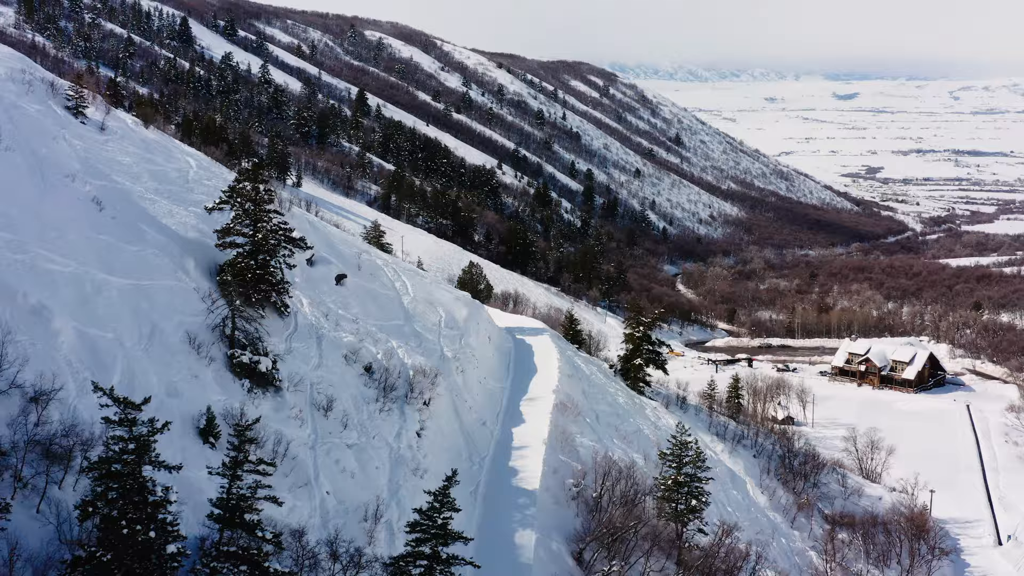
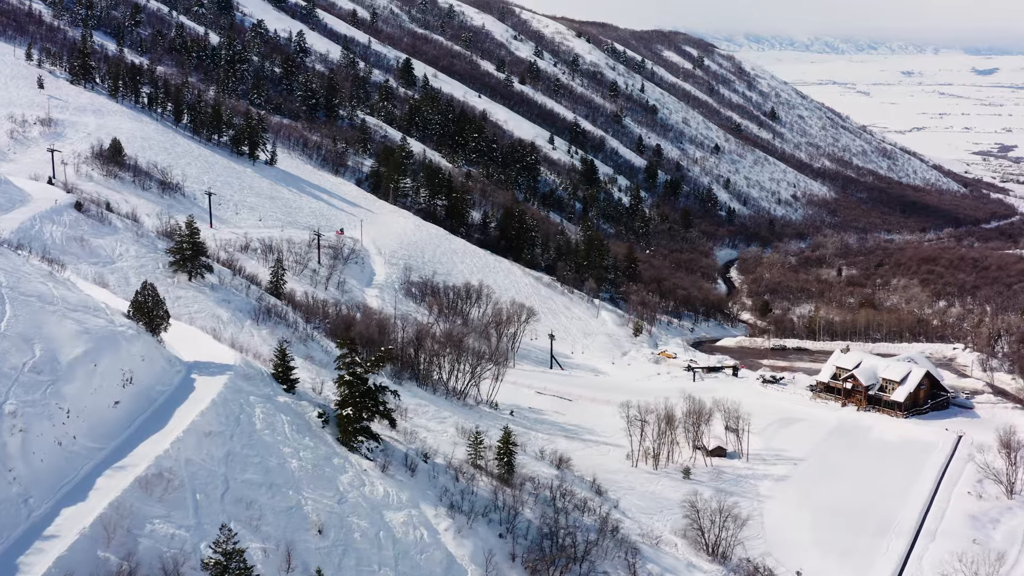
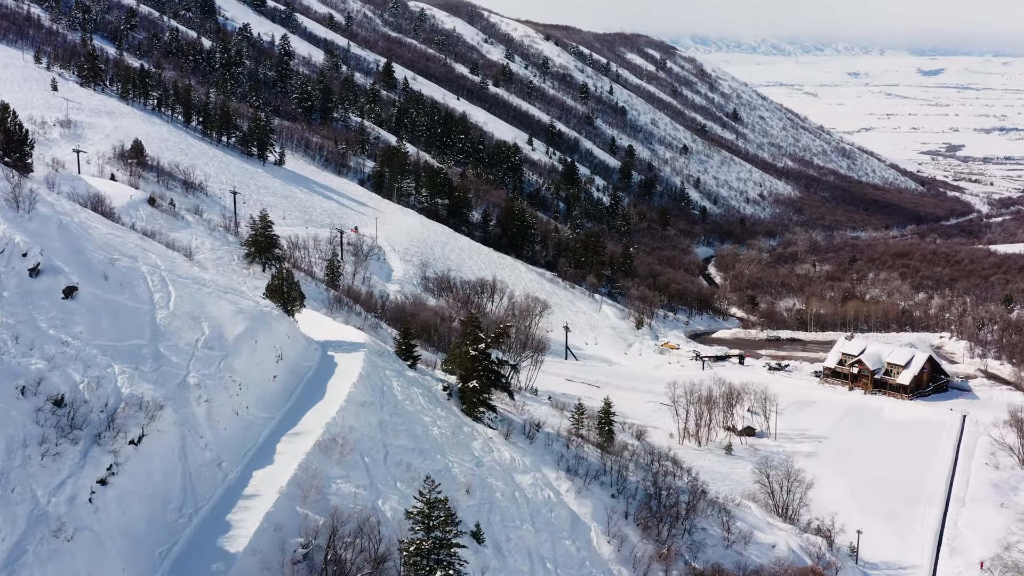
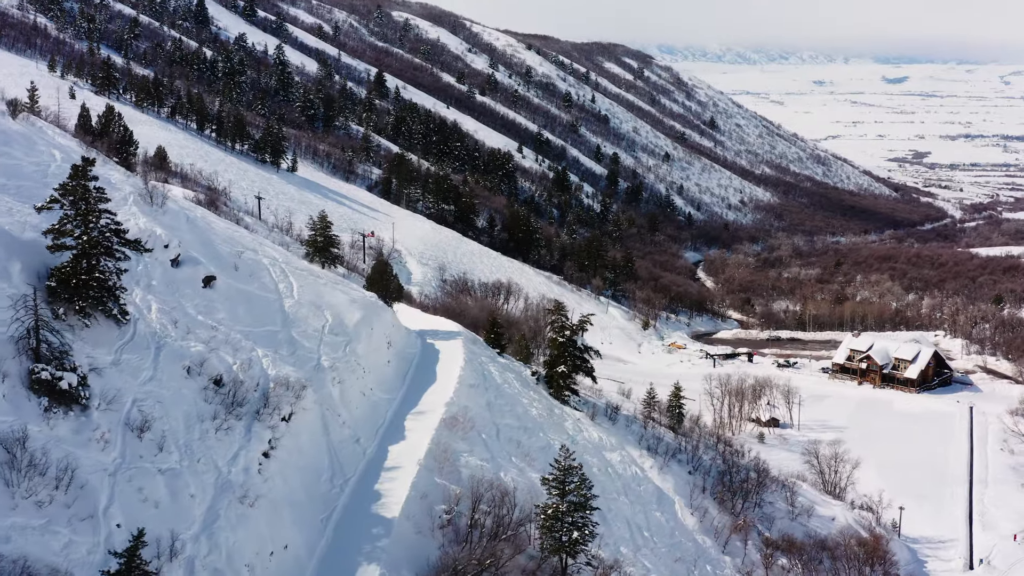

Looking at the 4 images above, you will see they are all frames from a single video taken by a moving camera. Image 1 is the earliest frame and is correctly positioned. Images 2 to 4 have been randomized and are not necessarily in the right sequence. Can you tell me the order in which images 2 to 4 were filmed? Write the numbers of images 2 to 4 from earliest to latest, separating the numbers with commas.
4, 3, 2
